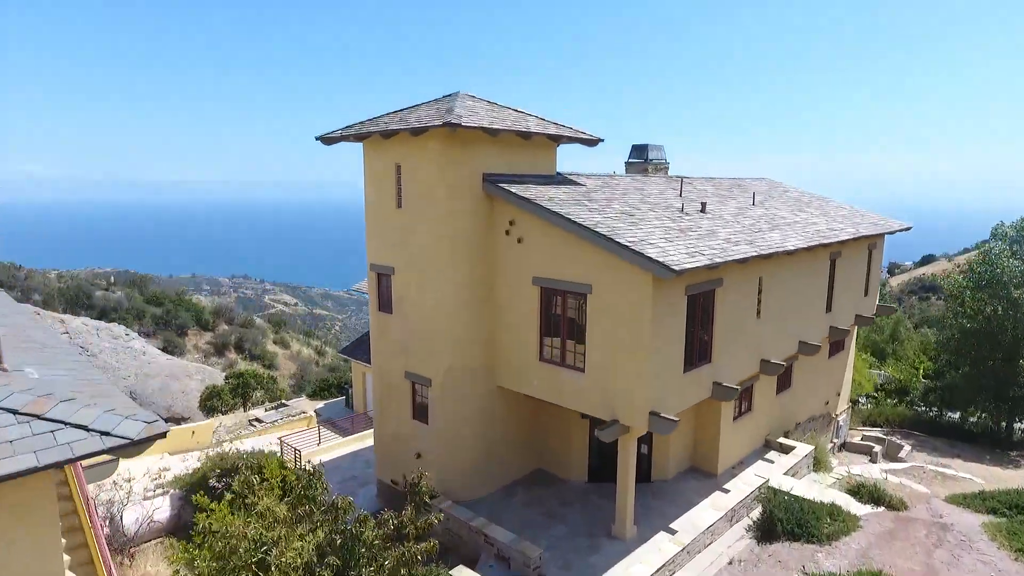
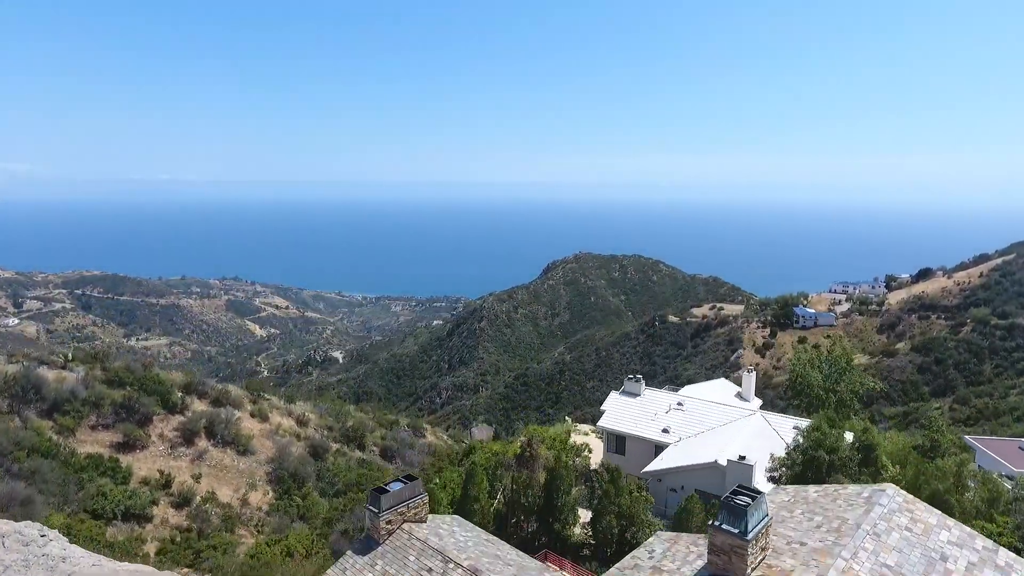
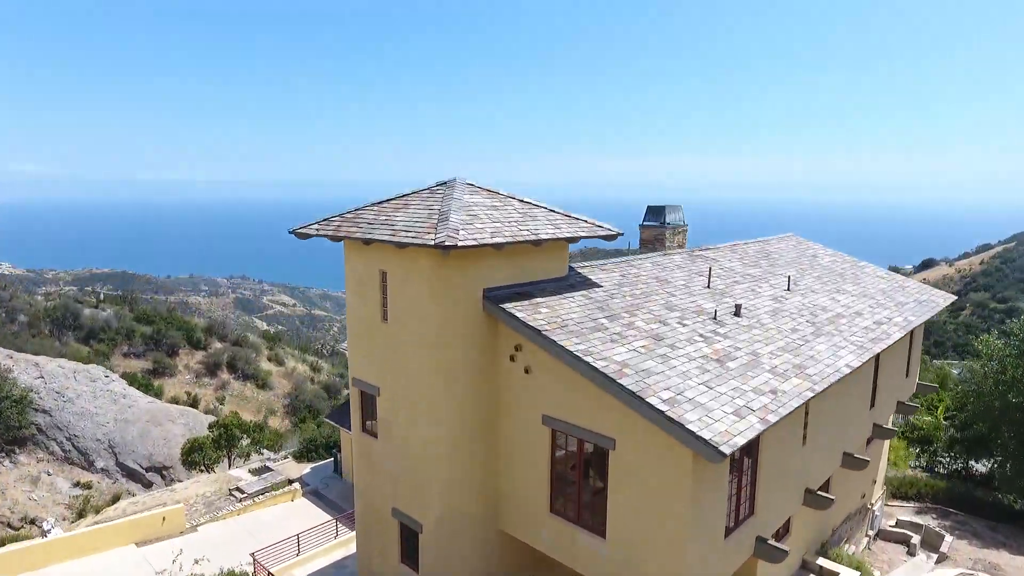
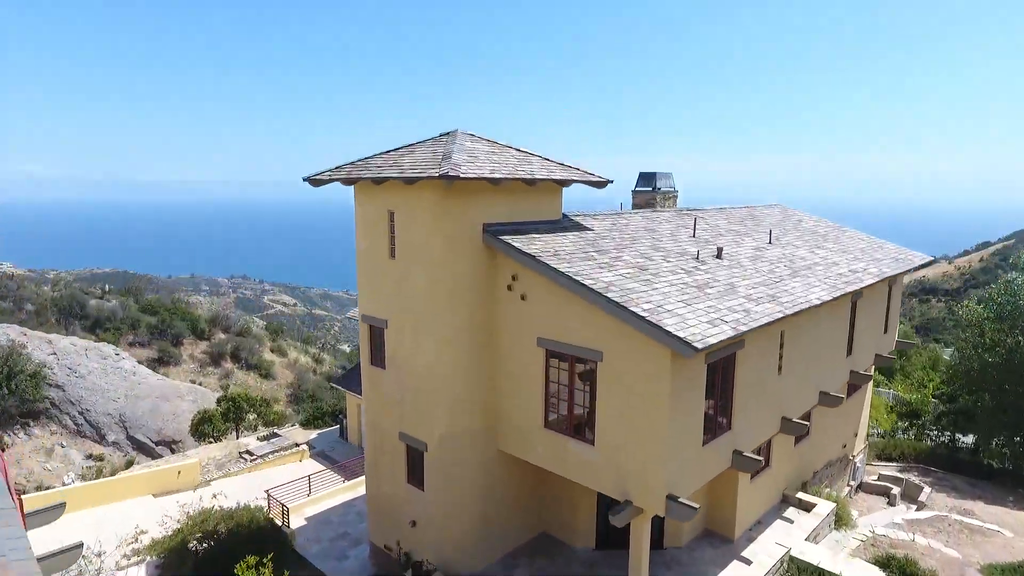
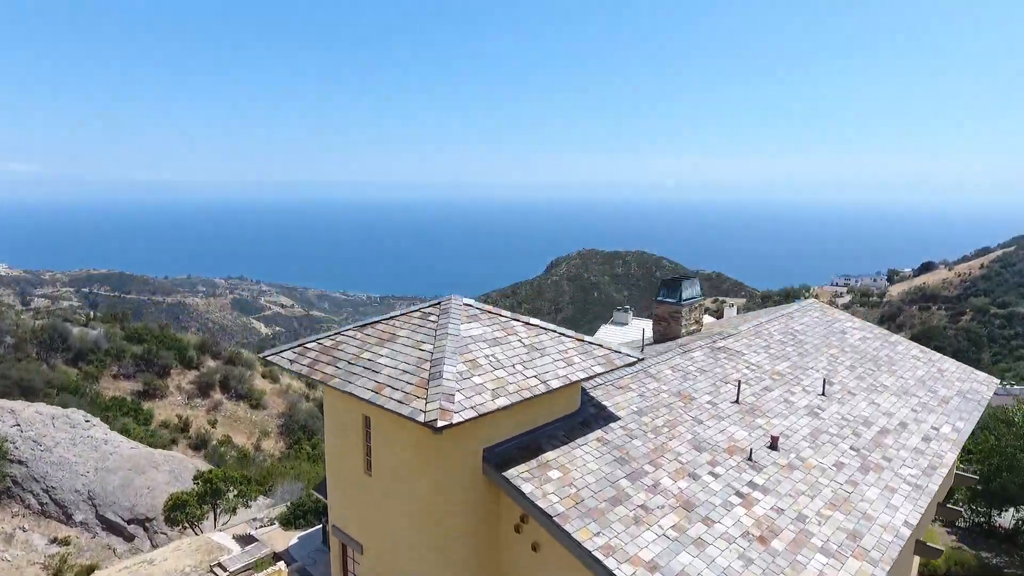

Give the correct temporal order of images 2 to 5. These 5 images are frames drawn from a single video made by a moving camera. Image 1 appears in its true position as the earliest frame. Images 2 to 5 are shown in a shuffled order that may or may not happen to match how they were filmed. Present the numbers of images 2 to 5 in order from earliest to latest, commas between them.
4, 3, 5, 2
